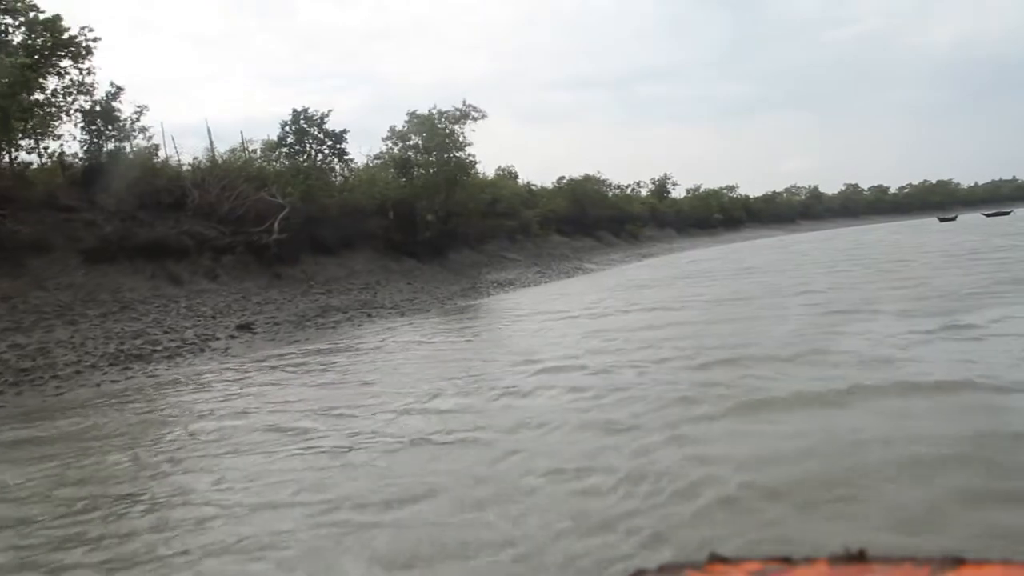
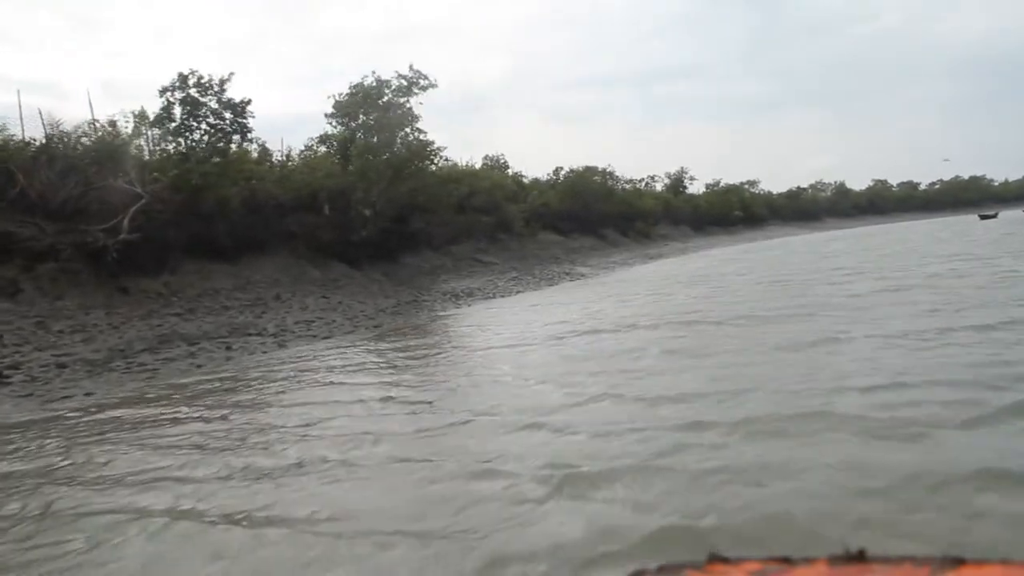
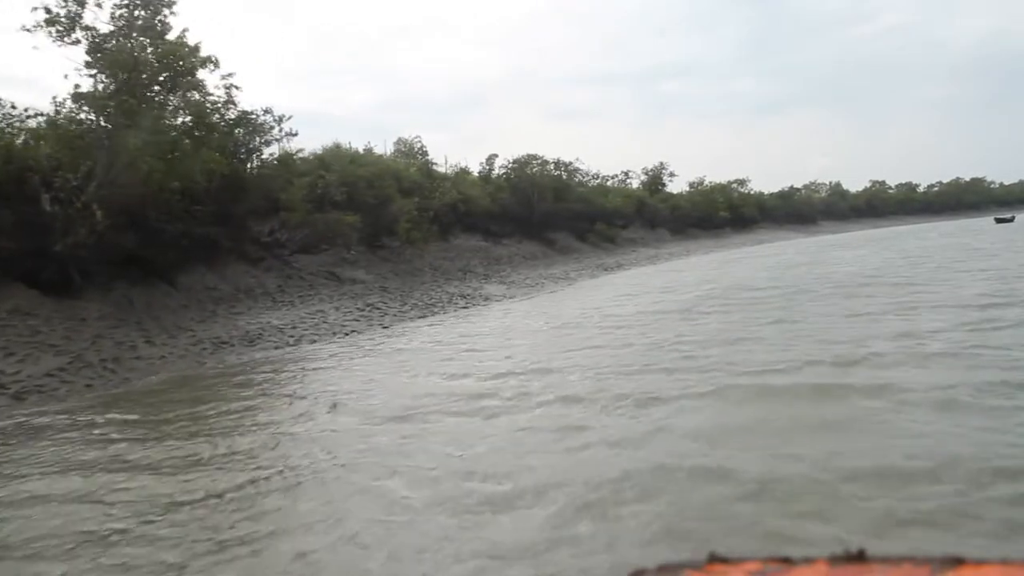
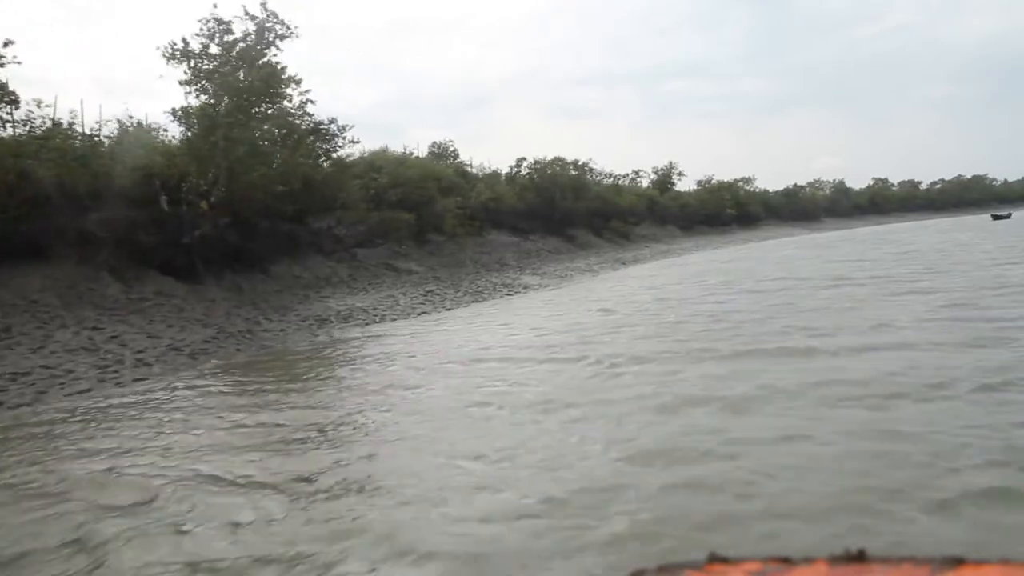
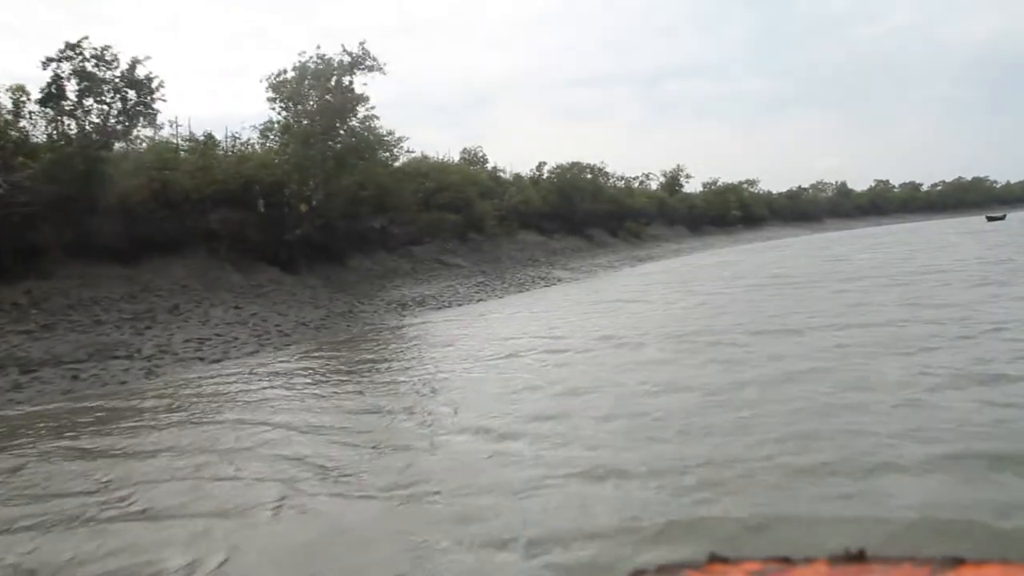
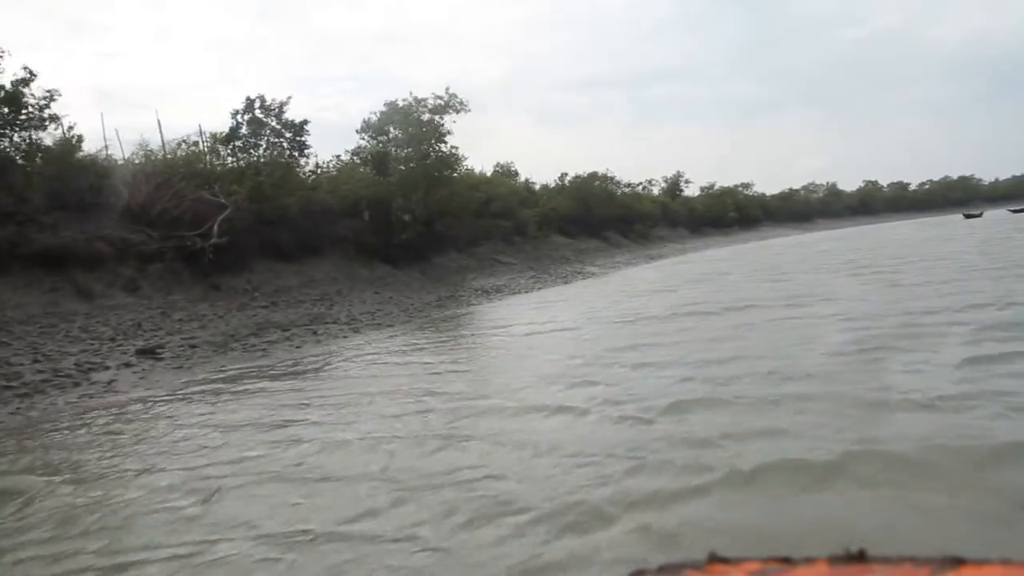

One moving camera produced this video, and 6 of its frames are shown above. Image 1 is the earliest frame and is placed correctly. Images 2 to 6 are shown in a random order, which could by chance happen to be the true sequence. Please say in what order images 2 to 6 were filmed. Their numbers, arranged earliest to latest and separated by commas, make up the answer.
6, 2, 5, 4, 3
